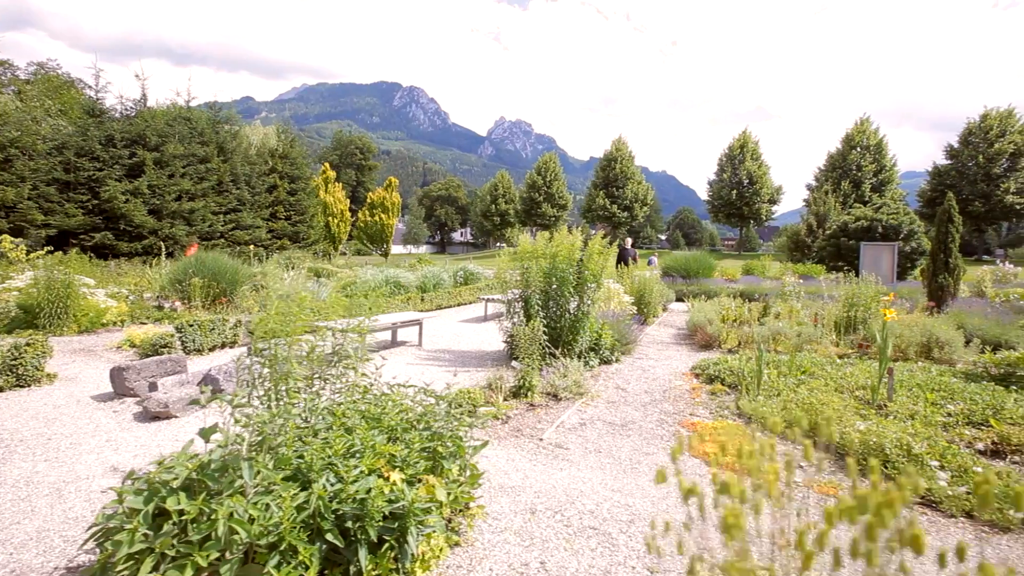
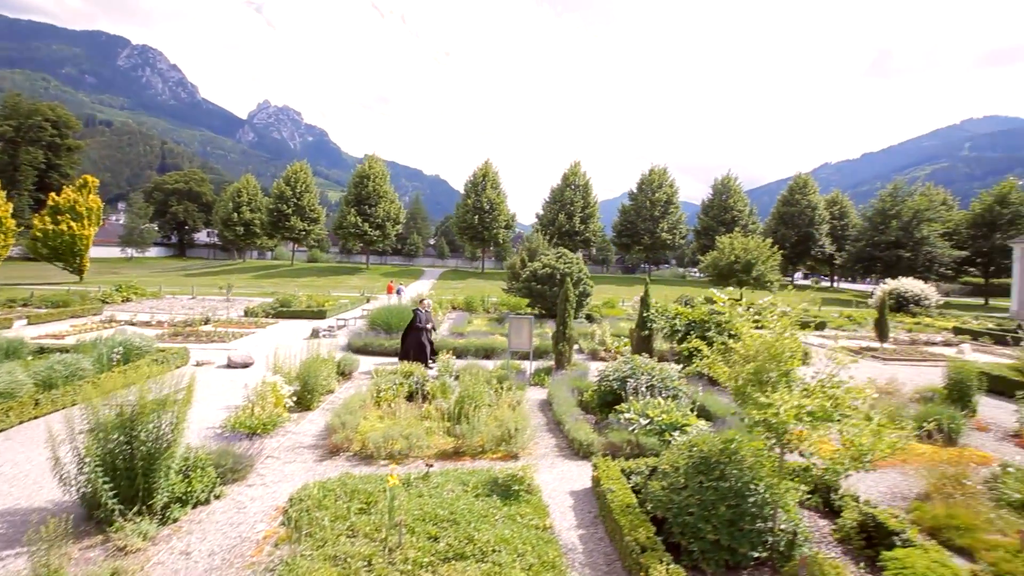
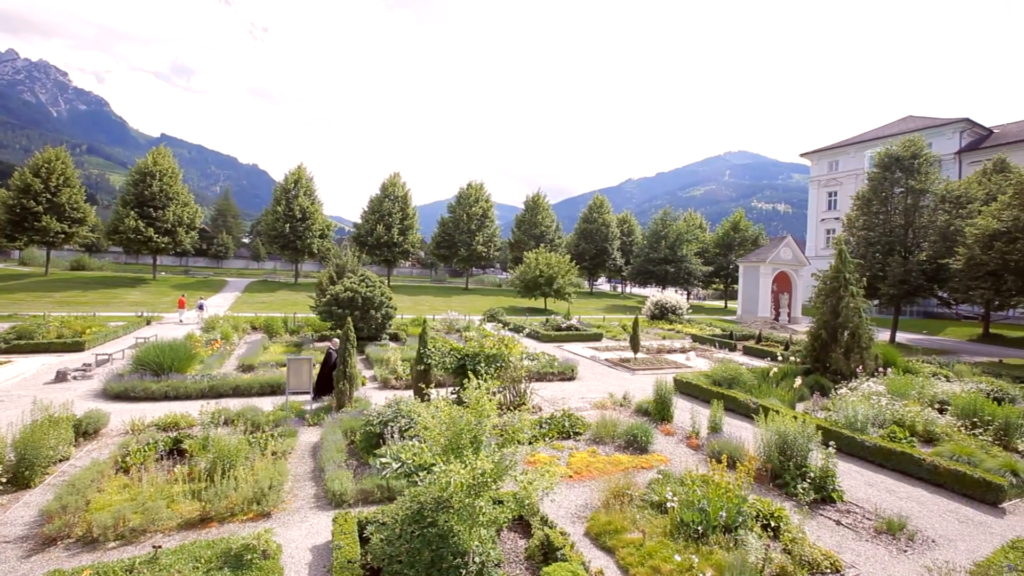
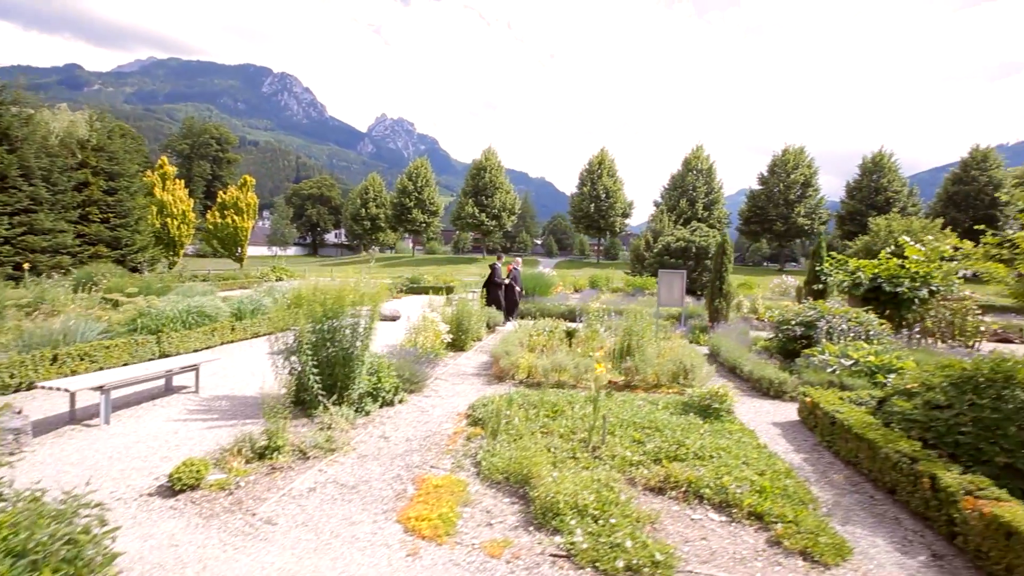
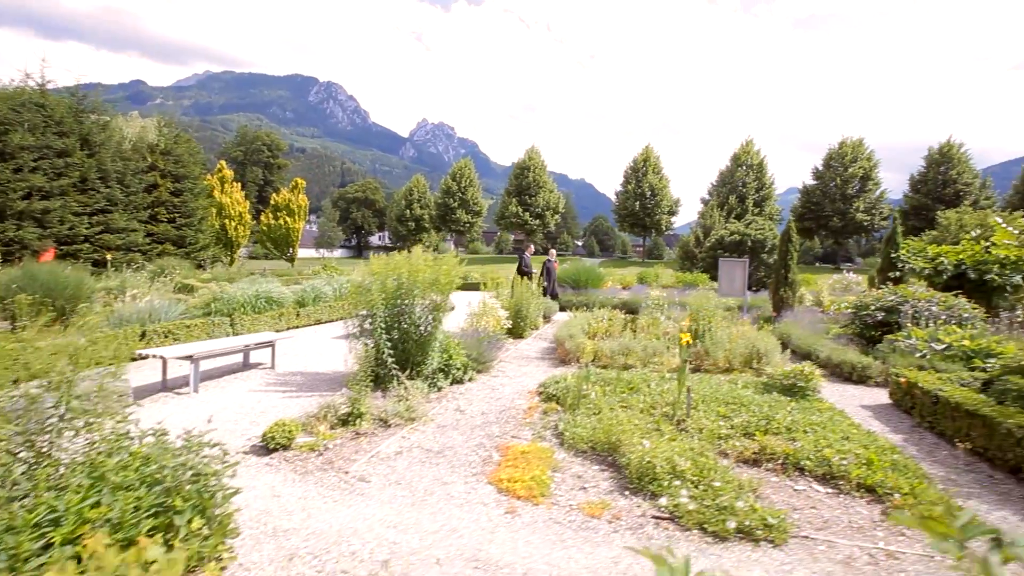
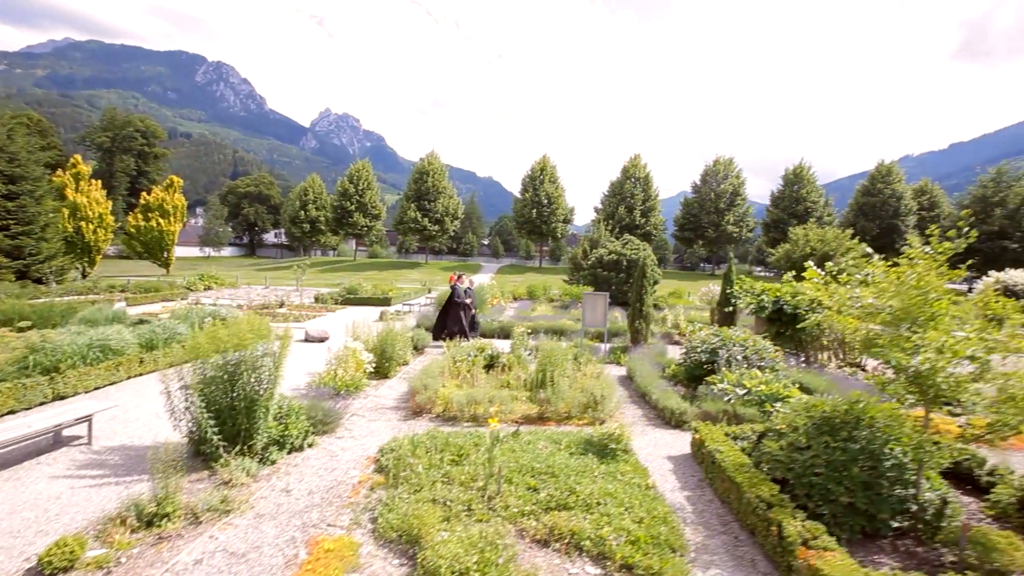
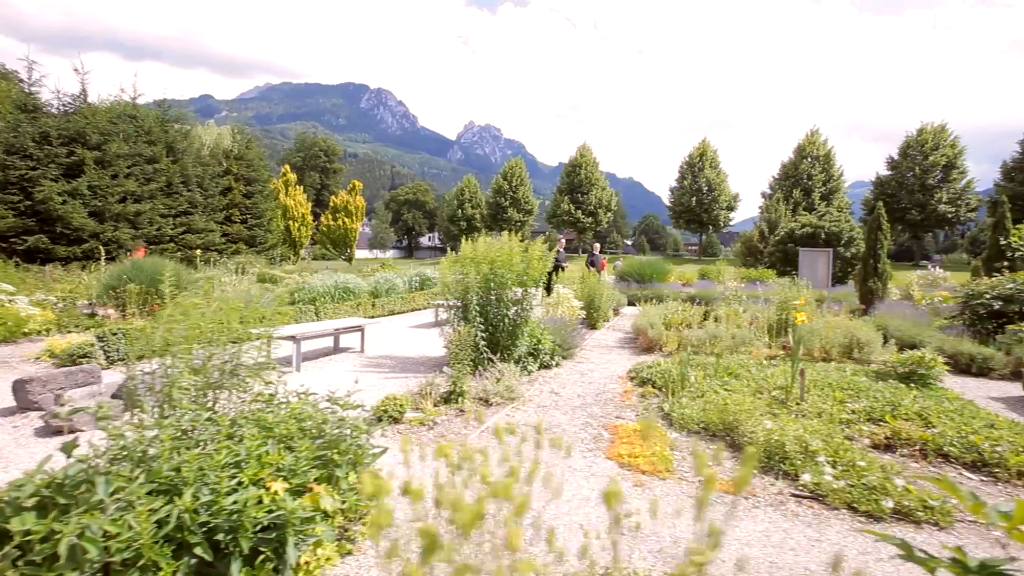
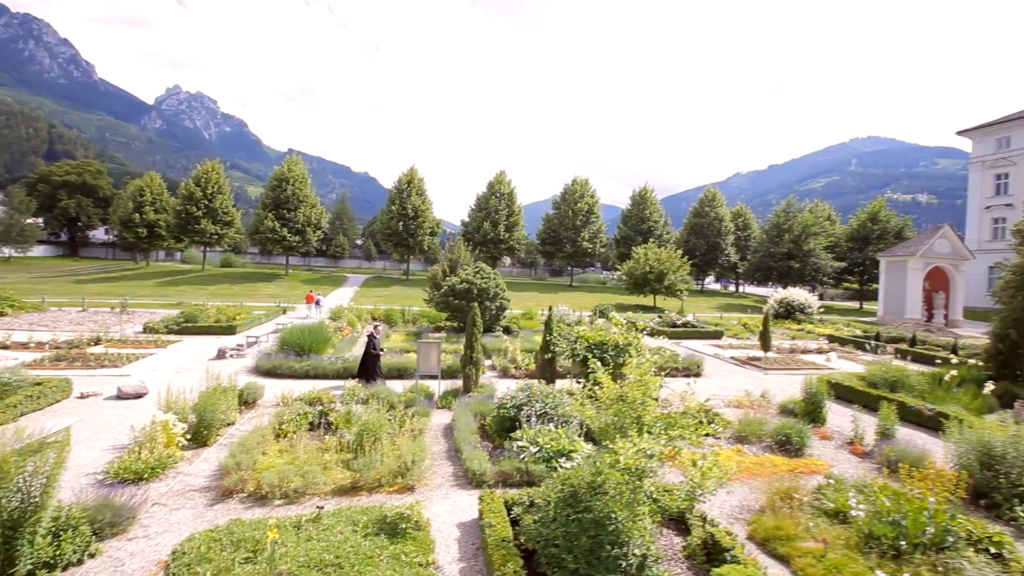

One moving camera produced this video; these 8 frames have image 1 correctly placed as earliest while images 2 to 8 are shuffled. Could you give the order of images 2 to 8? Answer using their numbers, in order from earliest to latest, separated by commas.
7, 5, 4, 6, 2, 8, 3
